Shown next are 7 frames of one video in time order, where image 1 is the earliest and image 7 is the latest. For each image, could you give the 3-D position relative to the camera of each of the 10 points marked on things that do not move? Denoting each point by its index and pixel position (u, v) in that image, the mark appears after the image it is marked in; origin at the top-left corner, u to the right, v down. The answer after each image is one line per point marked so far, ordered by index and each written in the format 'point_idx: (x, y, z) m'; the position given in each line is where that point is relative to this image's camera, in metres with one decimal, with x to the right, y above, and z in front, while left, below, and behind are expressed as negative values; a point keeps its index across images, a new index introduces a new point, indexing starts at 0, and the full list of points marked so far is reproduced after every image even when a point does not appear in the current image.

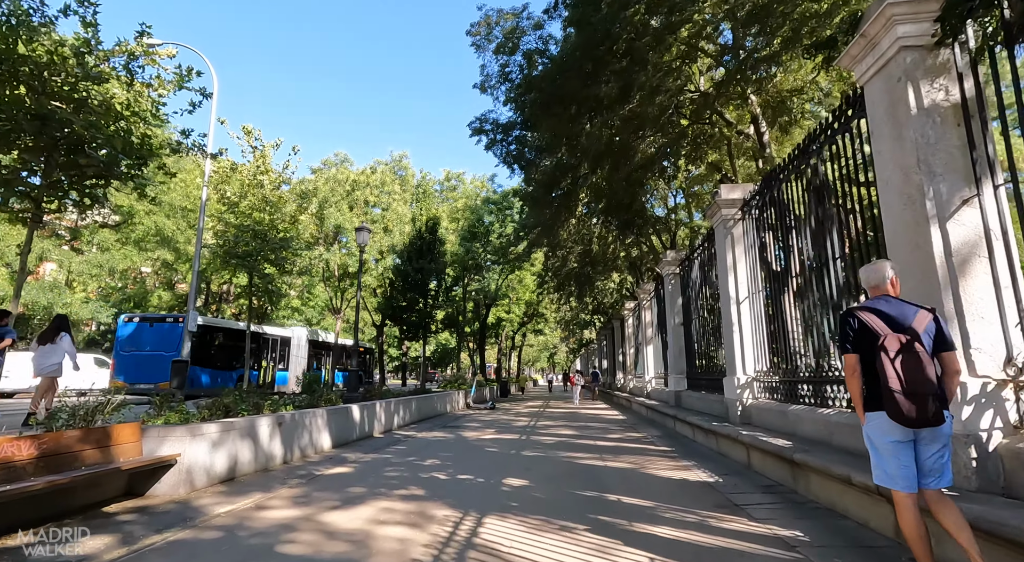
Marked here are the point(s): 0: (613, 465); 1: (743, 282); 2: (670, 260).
0: (+1.2, -2.1, +6.8) m
1: (+3.1, 0.0, +7.8) m
2: (+3.4, +0.5, +12.7) m
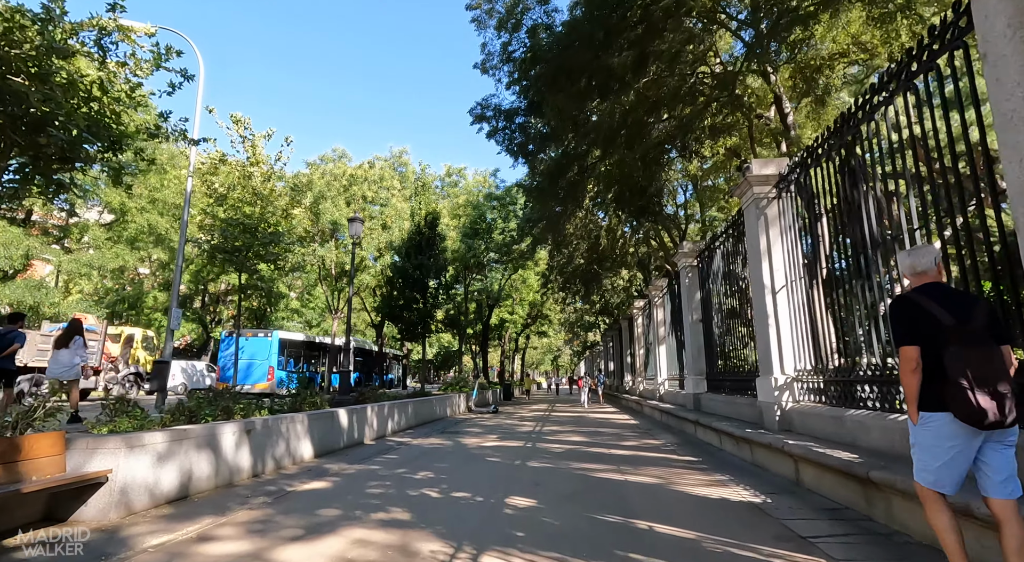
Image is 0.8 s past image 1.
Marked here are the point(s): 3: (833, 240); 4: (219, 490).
0: (+1.2, -2.0, +5.8) m
1: (+3.1, +0.2, +6.9) m
2: (+3.5, +0.6, +11.7) m
3: (+3.2, +0.4, +5.7) m
4: (-2.7, -1.9, +5.3) m
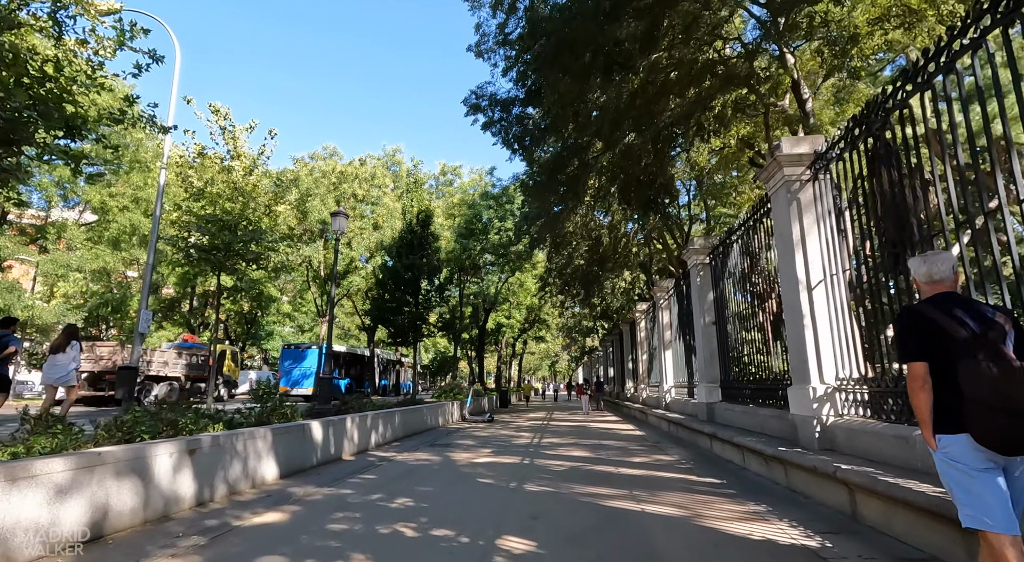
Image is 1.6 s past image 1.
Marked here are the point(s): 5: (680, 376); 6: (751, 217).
0: (+1.2, -1.9, +4.9) m
1: (+3.1, +0.2, +5.9) m
2: (+3.4, +0.6, +10.8) m
3: (+3.1, +0.5, +4.8) m
4: (-2.7, -1.8, +4.4) m
5: (+3.9, -2.2, +13.4) m
6: (+3.6, +1.0, +8.8) m
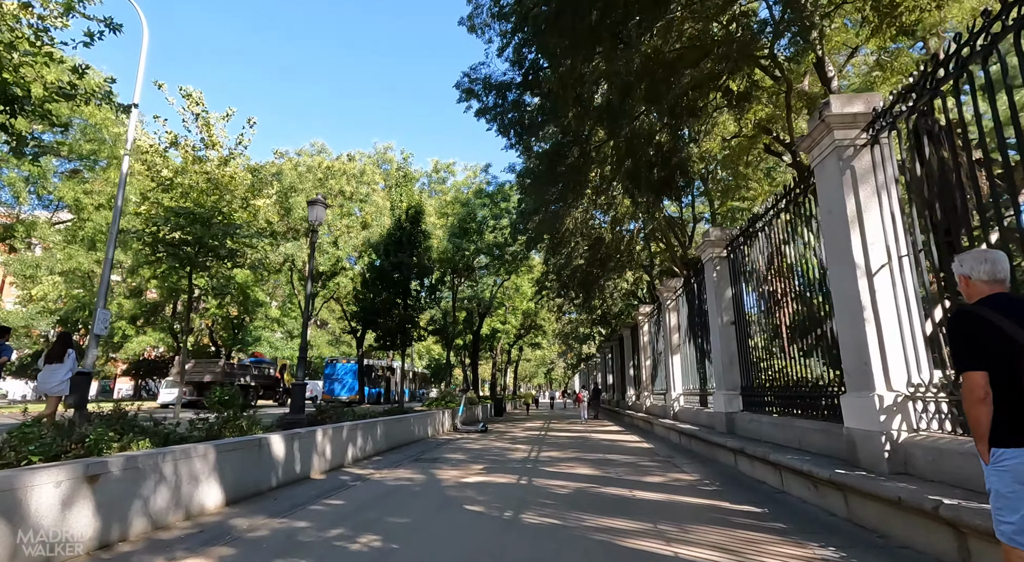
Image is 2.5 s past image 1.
0: (+1.1, -1.8, +3.8) m
1: (+3.0, +0.3, +4.9) m
2: (+3.4, +0.7, +9.8) m
3: (+3.1, +0.6, +3.8) m
4: (-2.7, -1.7, +3.2) m
5: (+3.8, -2.1, +12.3) m
6: (+3.6, +1.1, +7.8) m
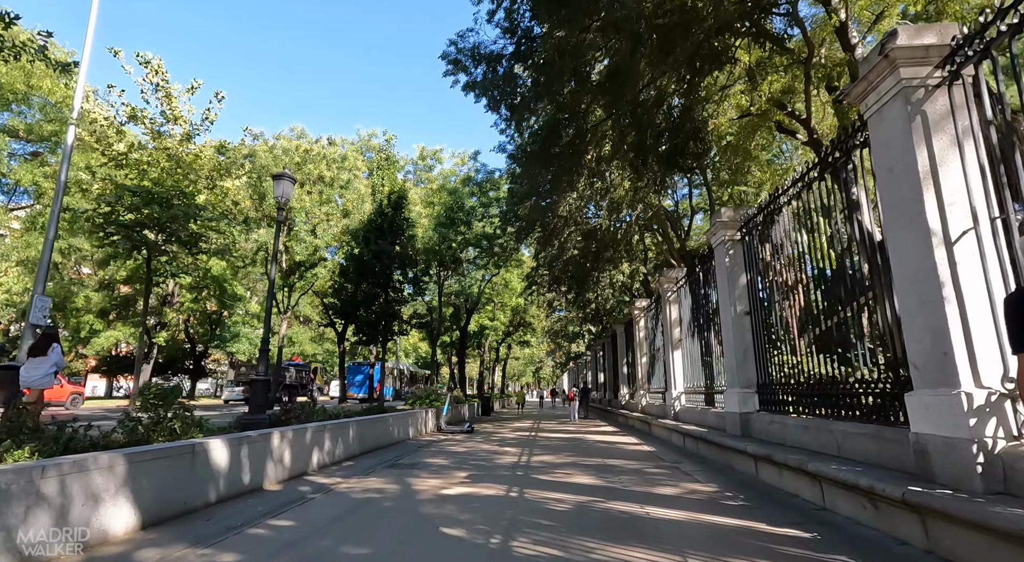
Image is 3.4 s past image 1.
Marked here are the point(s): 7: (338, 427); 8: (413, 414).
0: (+1.1, -1.6, +2.8) m
1: (+3.0, +0.5, +3.9) m
2: (+3.2, +0.9, +8.8) m
3: (+3.0, +0.8, +2.8) m
4: (-2.8, -1.4, +2.2) m
5: (+3.5, -1.9, +11.3) m
6: (+3.4, +1.3, +6.8) m
7: (-2.5, -2.1, +8.5) m
8: (-2.3, -3.1, +13.5) m
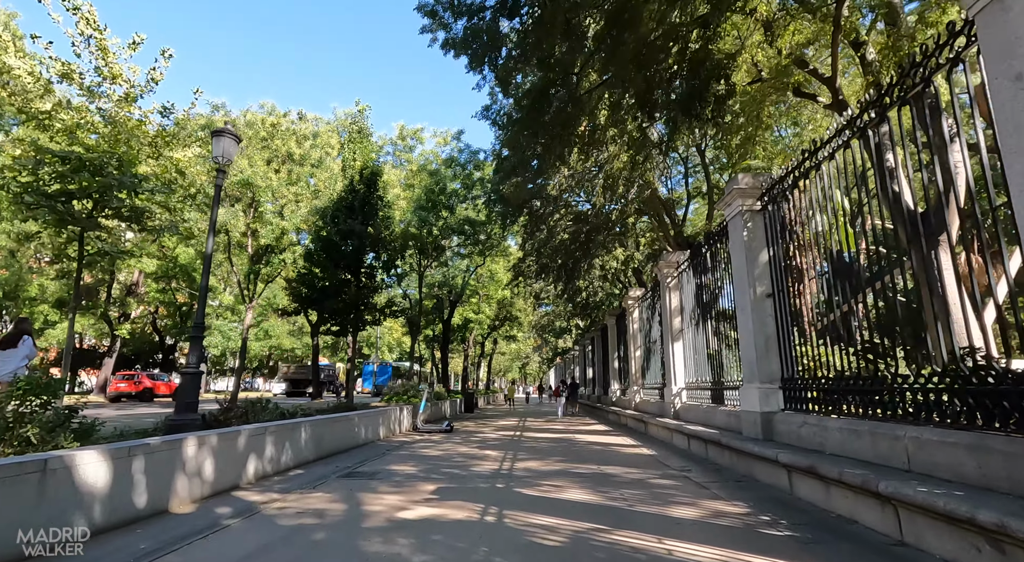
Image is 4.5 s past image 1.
0: (+1.0, -1.3, +1.5) m
1: (+2.8, +0.8, +2.7) m
2: (+3.0, +1.2, +7.6) m
3: (+2.9, +1.1, +1.6) m
4: (-2.9, -1.1, +0.8) m
5: (+3.2, -1.6, +10.1) m
6: (+3.3, +1.5, +5.6) m
7: (-2.8, -1.8, +7.1) m
8: (-2.6, -2.7, +12.1) m
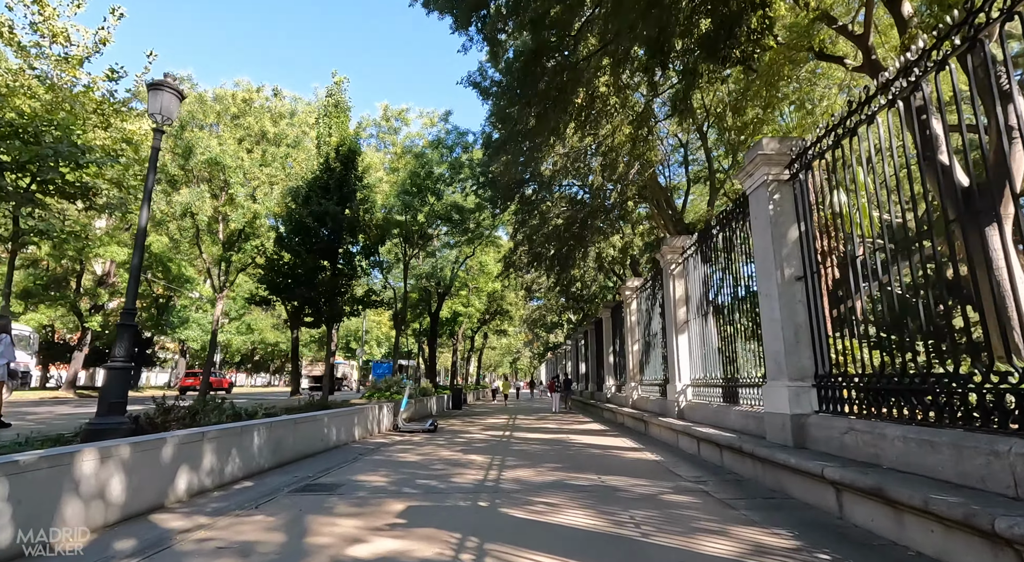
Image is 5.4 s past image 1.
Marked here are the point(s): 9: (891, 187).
0: (+0.9, -1.1, +0.5) m
1: (+2.8, +1.0, +1.6) m
2: (+2.8, +1.4, +6.5) m
3: (+2.9, +1.2, +0.5) m
4: (-2.9, -1.0, -0.3) m
5: (+3.1, -1.4, +9.1) m
6: (+3.2, +1.7, +4.5) m
7: (-2.9, -1.6, +6.0) m
8: (-2.9, -2.5, +11.1) m
9: (+3.1, +0.9, +4.4) m
